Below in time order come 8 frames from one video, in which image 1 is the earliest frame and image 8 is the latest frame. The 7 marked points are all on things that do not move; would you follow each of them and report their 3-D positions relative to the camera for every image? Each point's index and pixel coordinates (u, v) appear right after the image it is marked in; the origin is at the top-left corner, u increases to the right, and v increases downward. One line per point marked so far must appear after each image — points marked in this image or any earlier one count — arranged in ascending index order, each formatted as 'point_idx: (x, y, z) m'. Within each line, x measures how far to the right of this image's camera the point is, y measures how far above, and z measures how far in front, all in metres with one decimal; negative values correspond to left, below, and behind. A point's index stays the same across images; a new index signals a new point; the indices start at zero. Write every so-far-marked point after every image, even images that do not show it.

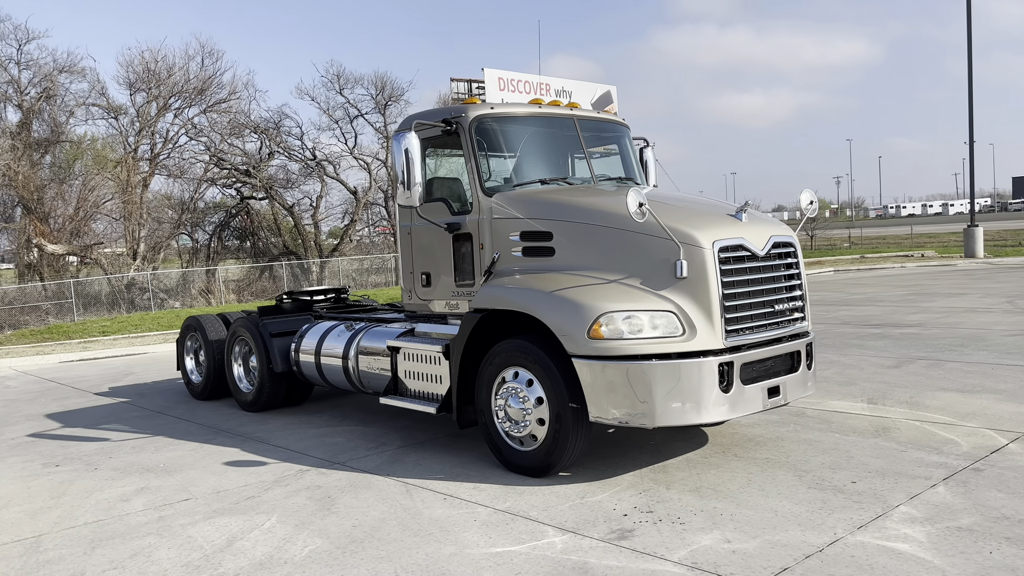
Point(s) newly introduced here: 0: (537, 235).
0: (+0.2, +0.4, +5.8) m
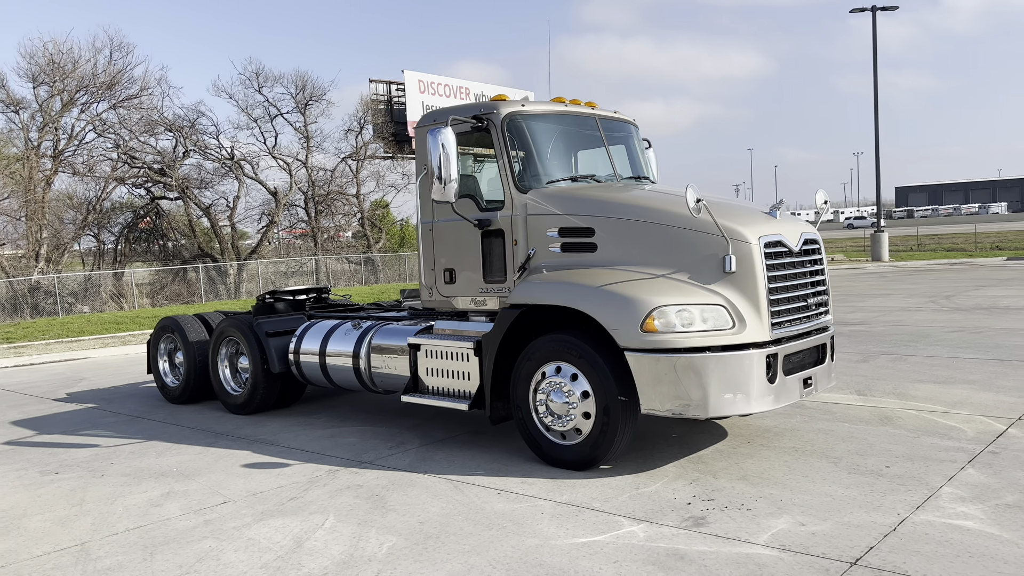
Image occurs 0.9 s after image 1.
0: (+0.5, +0.4, +5.9) m
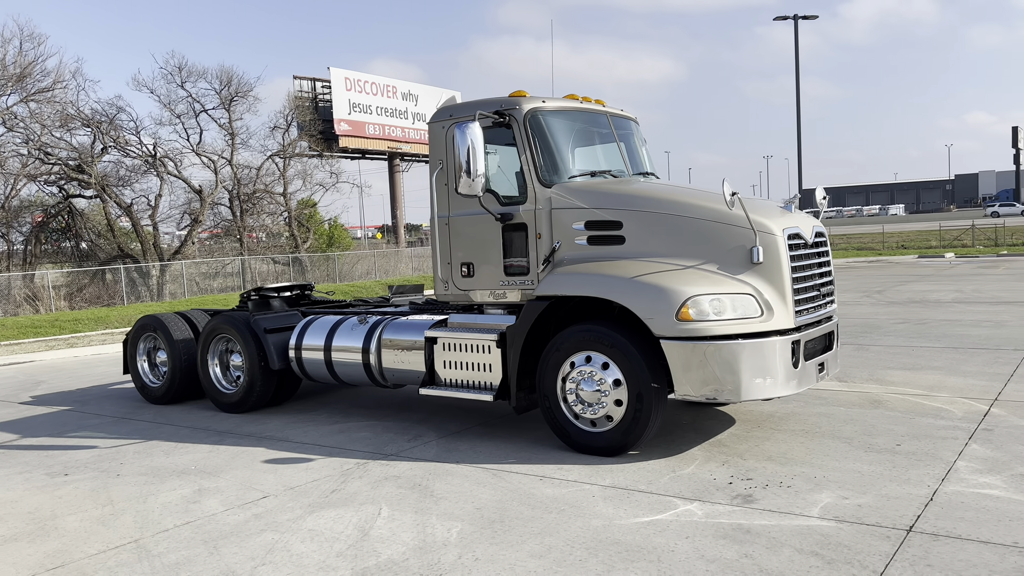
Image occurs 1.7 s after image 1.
0: (+0.7, +0.5, +6.1) m
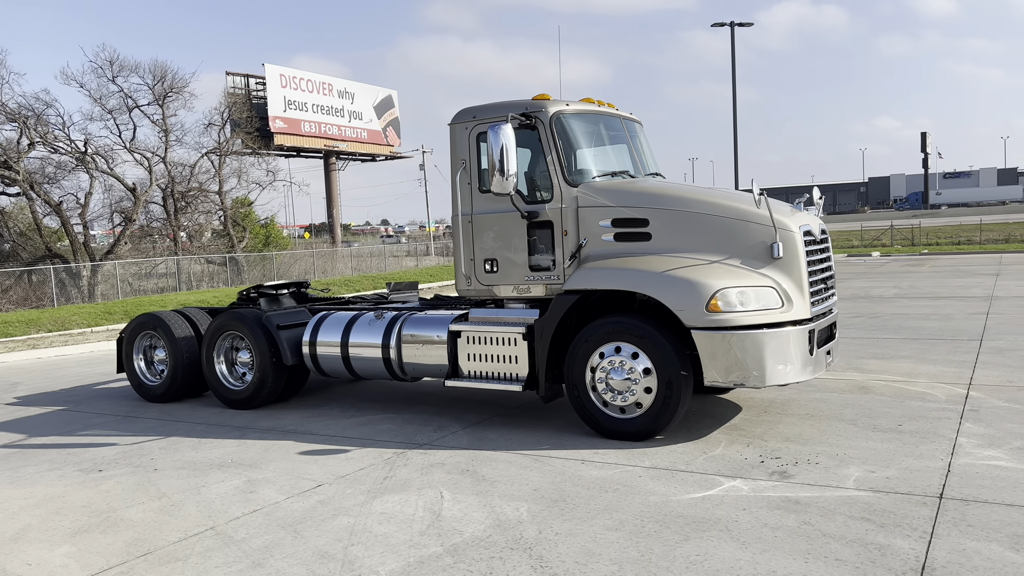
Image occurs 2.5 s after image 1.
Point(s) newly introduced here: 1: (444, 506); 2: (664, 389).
0: (+0.9, +0.5, +6.4) m
1: (-0.4, -1.3, +5.0) m
2: (+1.1, -0.7, +6.1) m
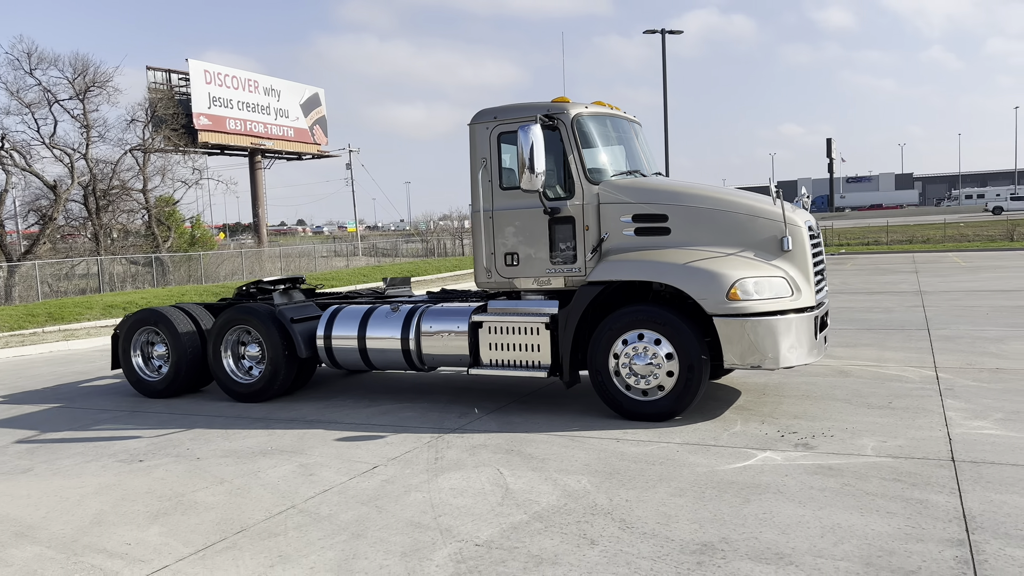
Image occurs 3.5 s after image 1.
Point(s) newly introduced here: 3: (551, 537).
0: (+1.1, +0.6, +6.9) m
1: (0.0, -1.2, +5.3) m
2: (+1.4, -0.7, +6.6) m
3: (+0.2, -1.3, +4.3) m
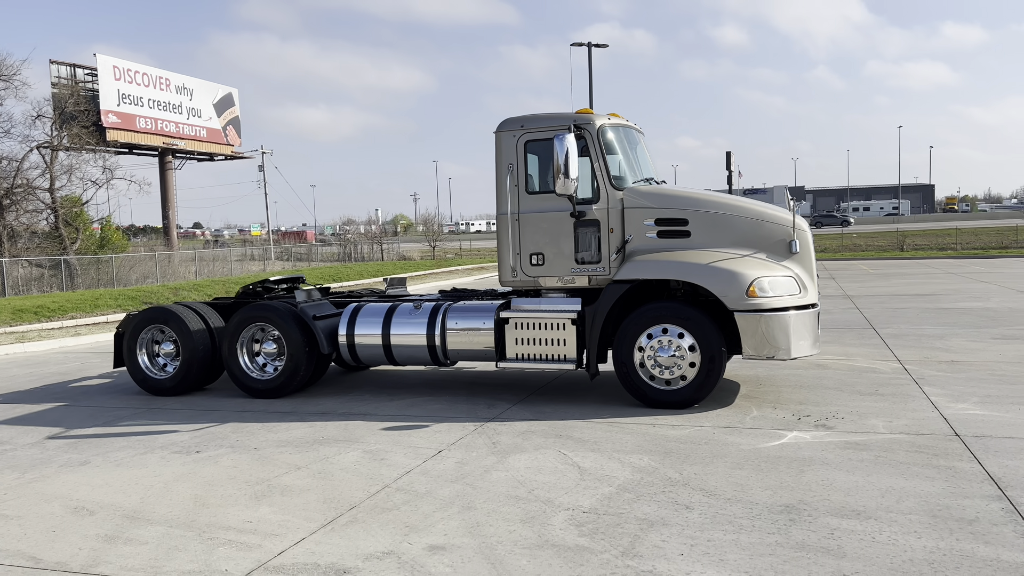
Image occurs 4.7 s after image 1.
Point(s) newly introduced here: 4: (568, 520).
0: (+1.4, +0.6, +7.5) m
1: (+0.4, -1.2, +5.8) m
2: (+1.7, -0.6, +7.2) m
3: (+0.8, -1.2, +4.8) m
4: (+0.3, -1.3, +4.6) m
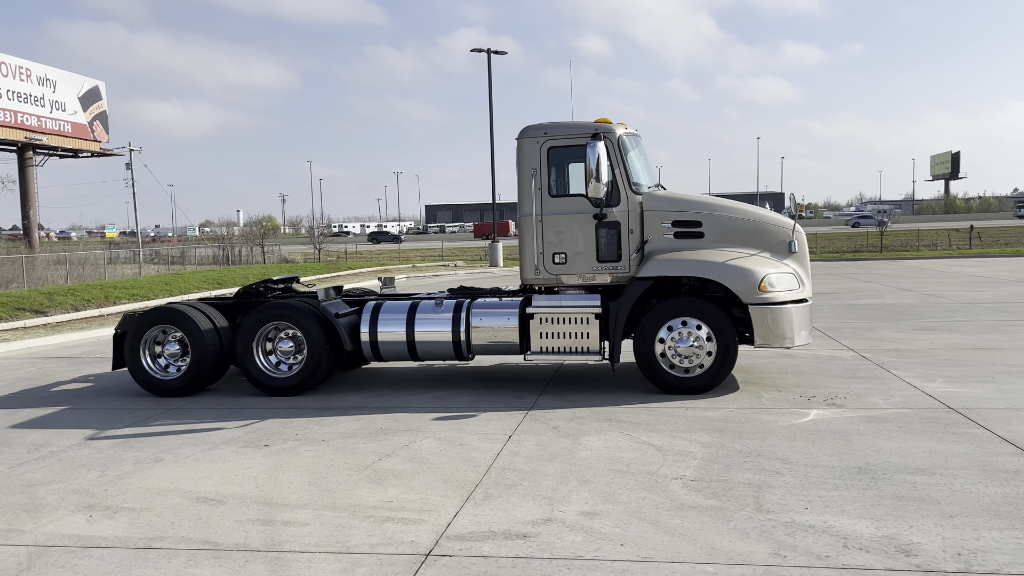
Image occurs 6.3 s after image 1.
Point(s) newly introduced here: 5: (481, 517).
0: (+1.7, +0.6, +8.2) m
1: (+1.0, -1.1, +6.4) m
2: (+2.0, -0.6, +8.0) m
3: (+1.5, -1.2, +5.5) m
4: (+1.1, -1.2, +5.2) m
5: (-0.2, -1.3, +4.7) m
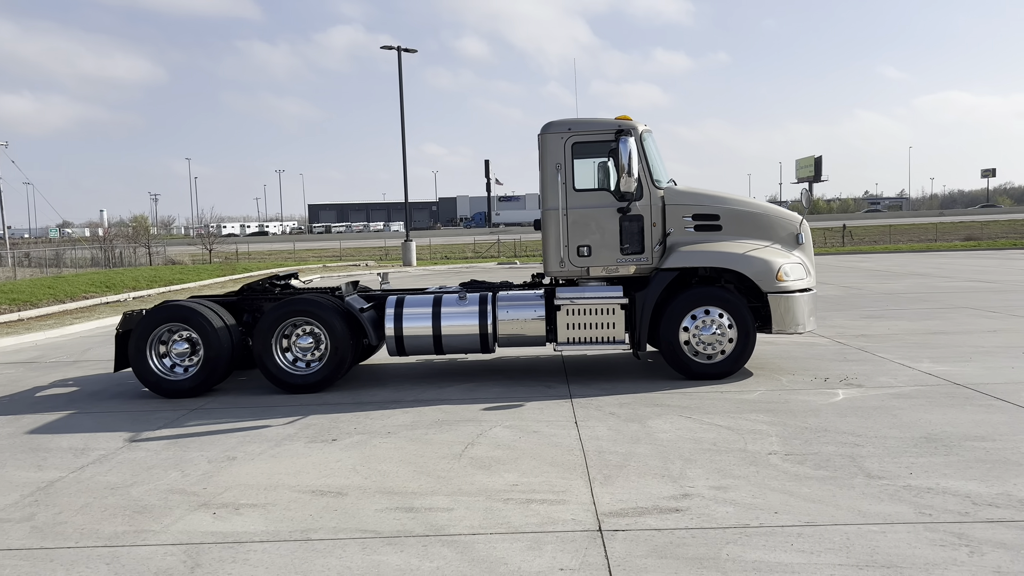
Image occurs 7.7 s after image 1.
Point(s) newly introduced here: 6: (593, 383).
0: (+2.0, +0.7, +8.6) m
1: (+1.5, -1.1, +6.7) m
2: (+2.3, -0.5, +8.4) m
3: (+2.2, -1.1, +5.9) m
4: (+1.8, -1.1, +5.5) m
5: (+0.6, -1.2, +4.9) m
6: (+0.8, -1.0, +8.4) m
